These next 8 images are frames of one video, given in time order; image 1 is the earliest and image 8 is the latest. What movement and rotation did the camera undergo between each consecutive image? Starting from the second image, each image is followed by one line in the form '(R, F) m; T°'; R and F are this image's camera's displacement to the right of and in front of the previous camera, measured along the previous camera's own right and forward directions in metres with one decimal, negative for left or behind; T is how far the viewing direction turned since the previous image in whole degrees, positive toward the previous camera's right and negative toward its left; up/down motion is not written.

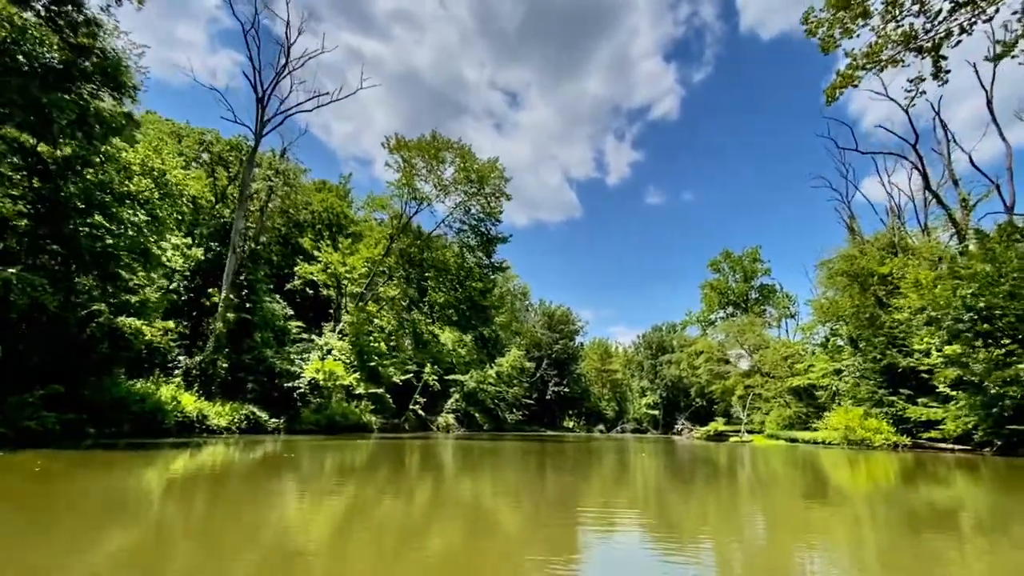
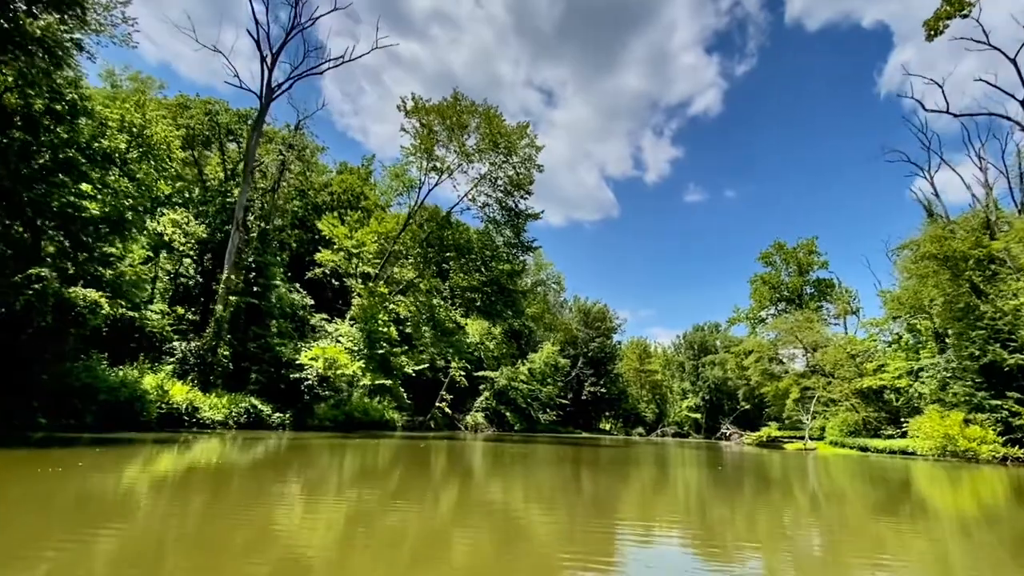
(+0.1, +0.9) m; -4°
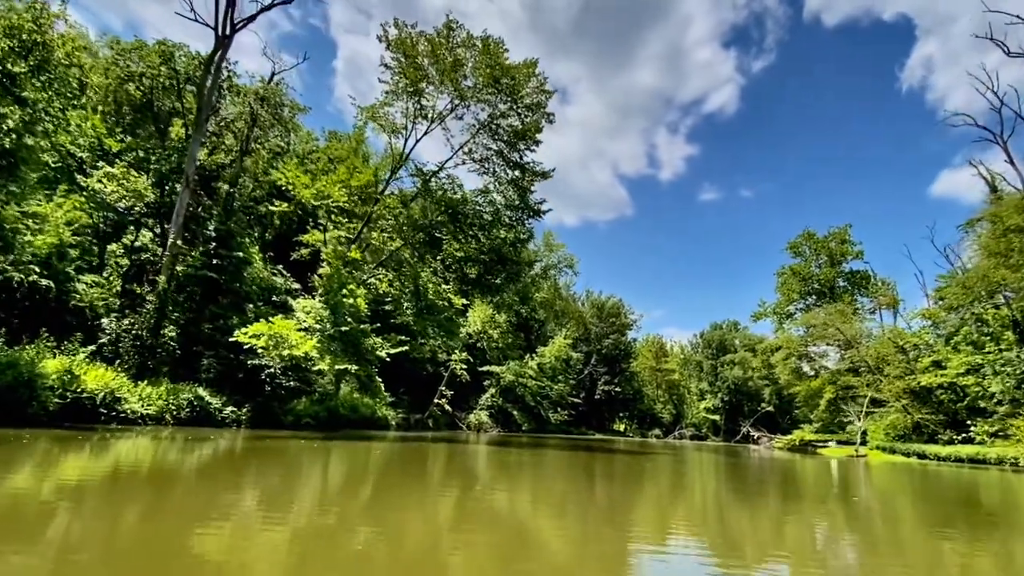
(+0.1, +1.1) m; -1°
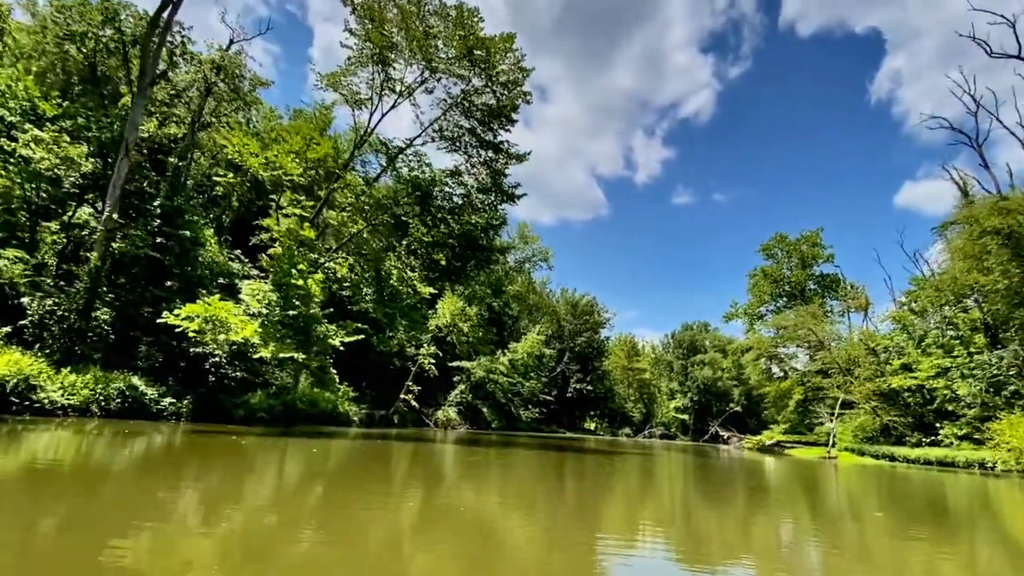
(0.0, +0.3) m; +3°
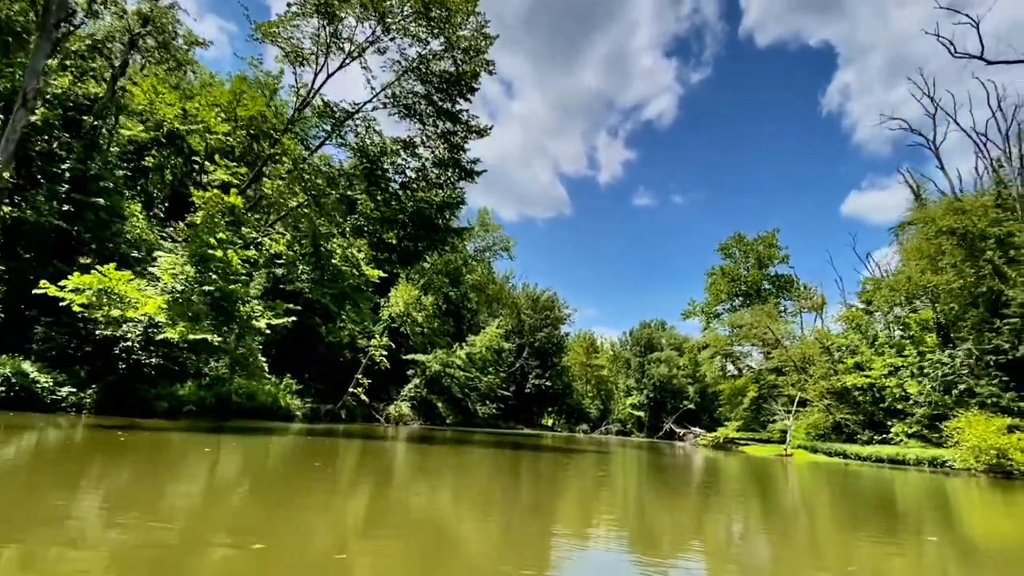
(0.0, +0.4) m; +4°
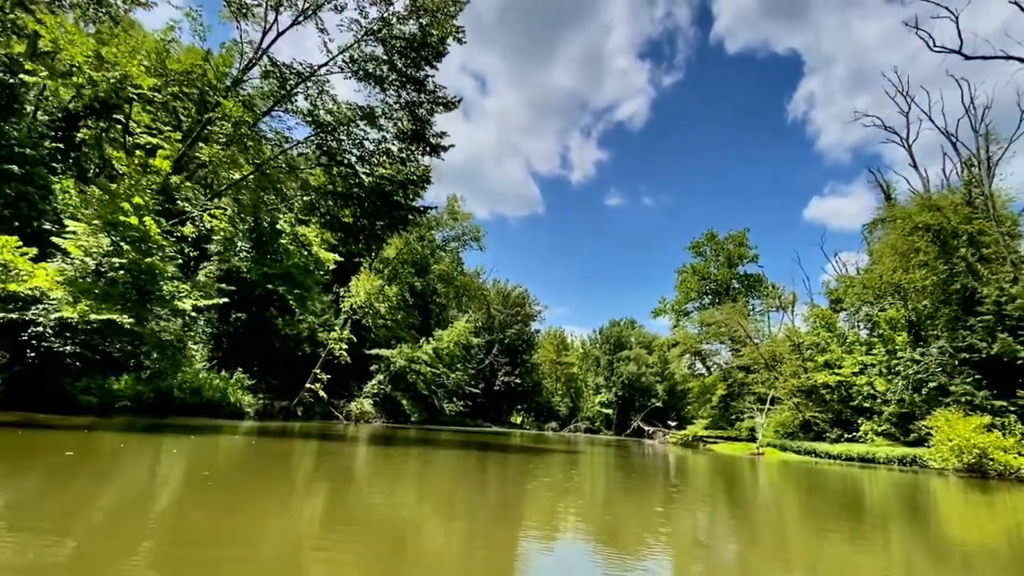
(0.0, +0.4) m; +3°
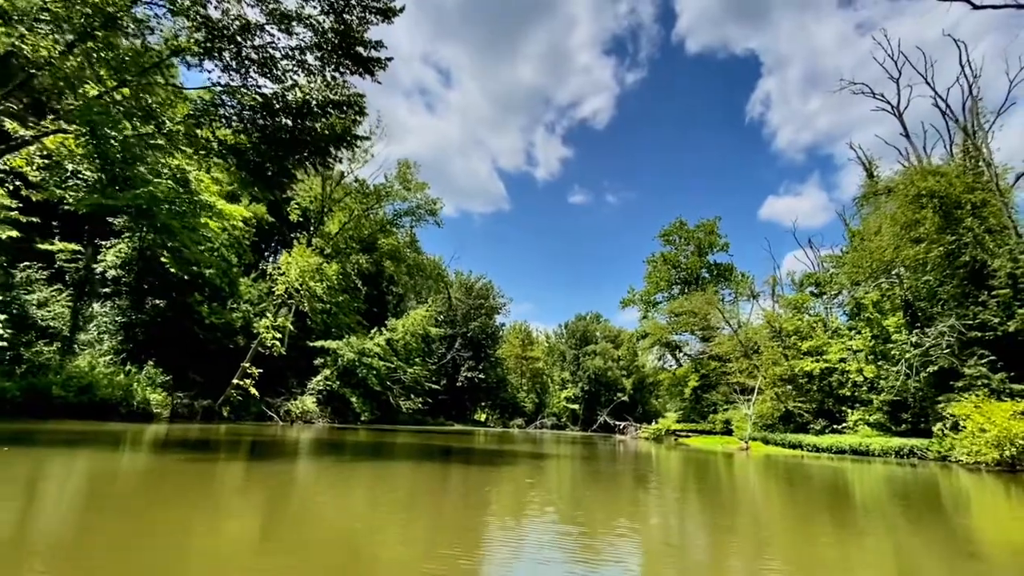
(0.0, +0.9) m; +4°
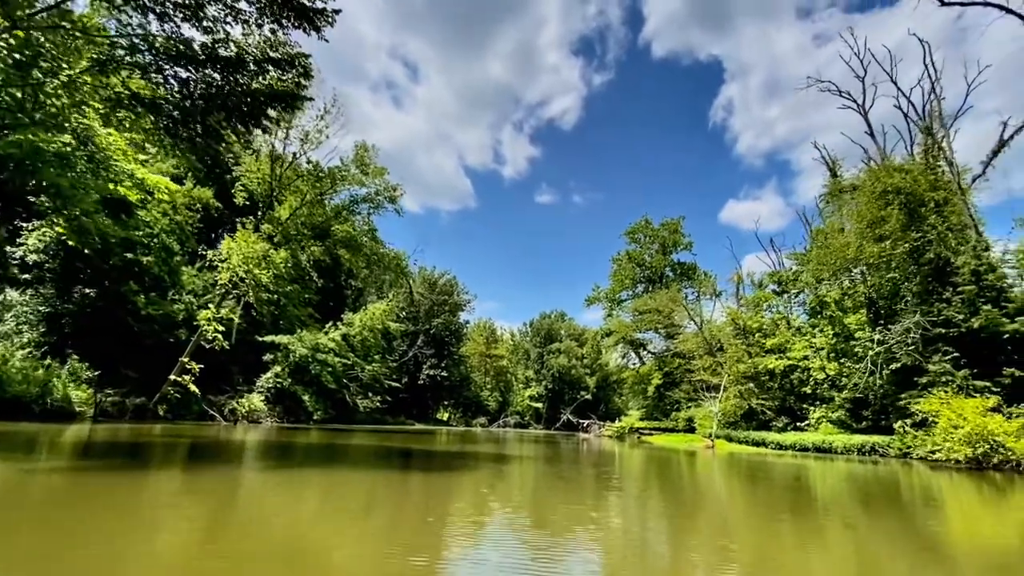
(0.0, +0.3) m; +4°
